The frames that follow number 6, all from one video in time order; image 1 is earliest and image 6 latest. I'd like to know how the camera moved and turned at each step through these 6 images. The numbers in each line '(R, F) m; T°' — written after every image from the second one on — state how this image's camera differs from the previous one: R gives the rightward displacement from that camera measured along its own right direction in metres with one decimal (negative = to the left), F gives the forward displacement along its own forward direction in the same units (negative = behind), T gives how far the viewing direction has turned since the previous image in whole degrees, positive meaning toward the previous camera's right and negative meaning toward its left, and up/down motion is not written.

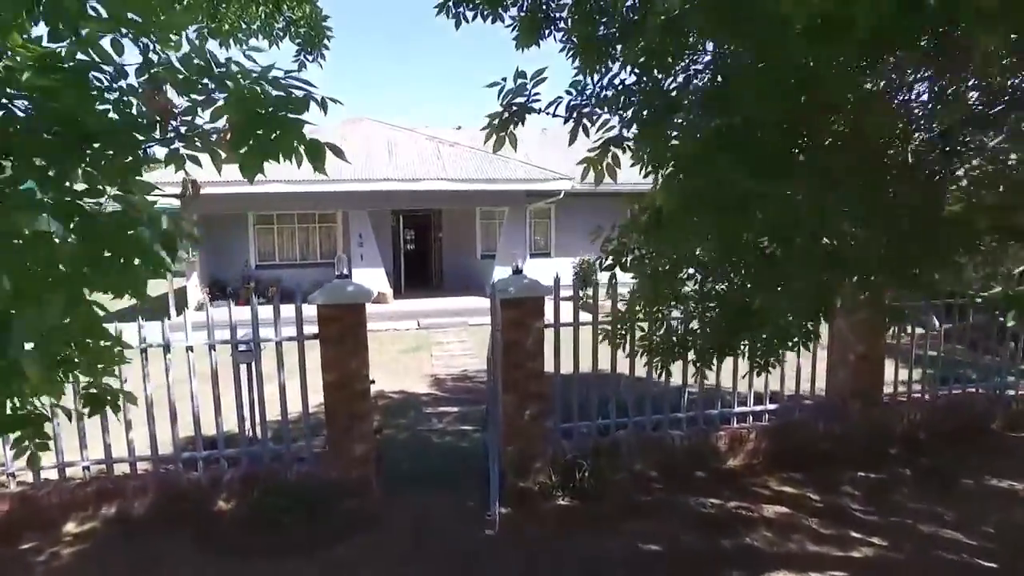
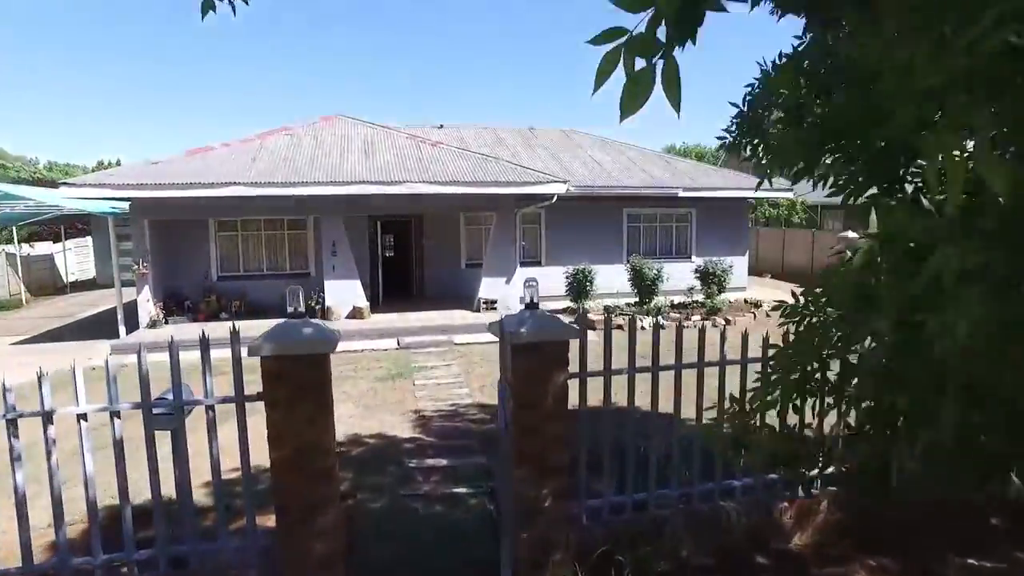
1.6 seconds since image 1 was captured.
(-0.2, +1.1) m; +2°
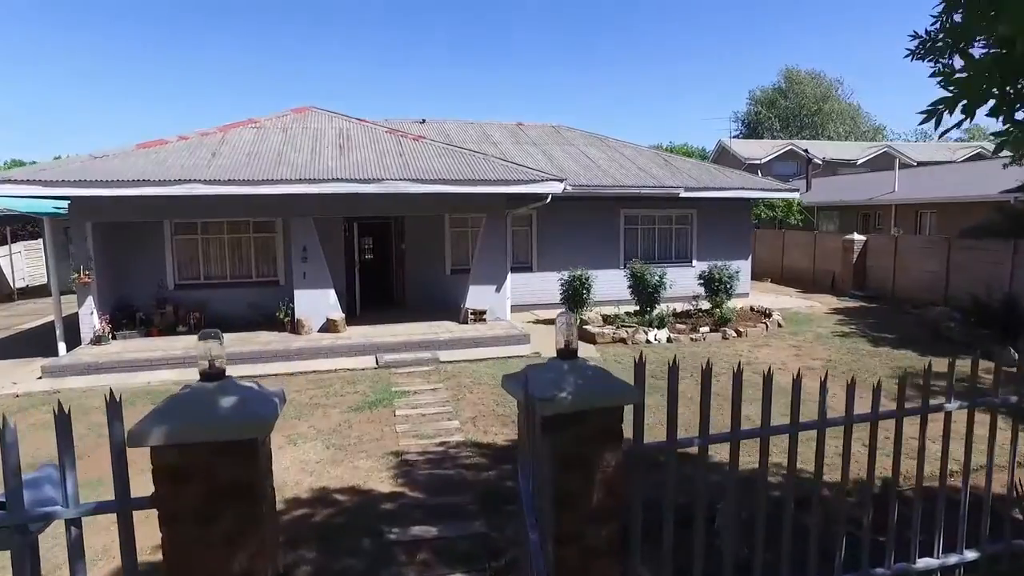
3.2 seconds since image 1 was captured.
(-0.2, +1.1) m; +2°
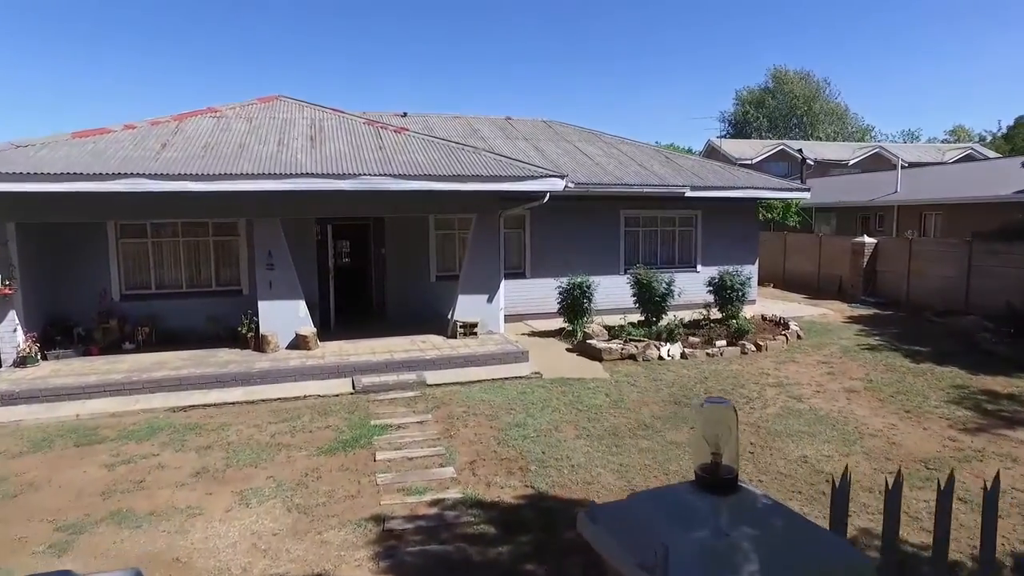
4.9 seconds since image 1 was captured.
(-0.2, +1.2) m; +2°
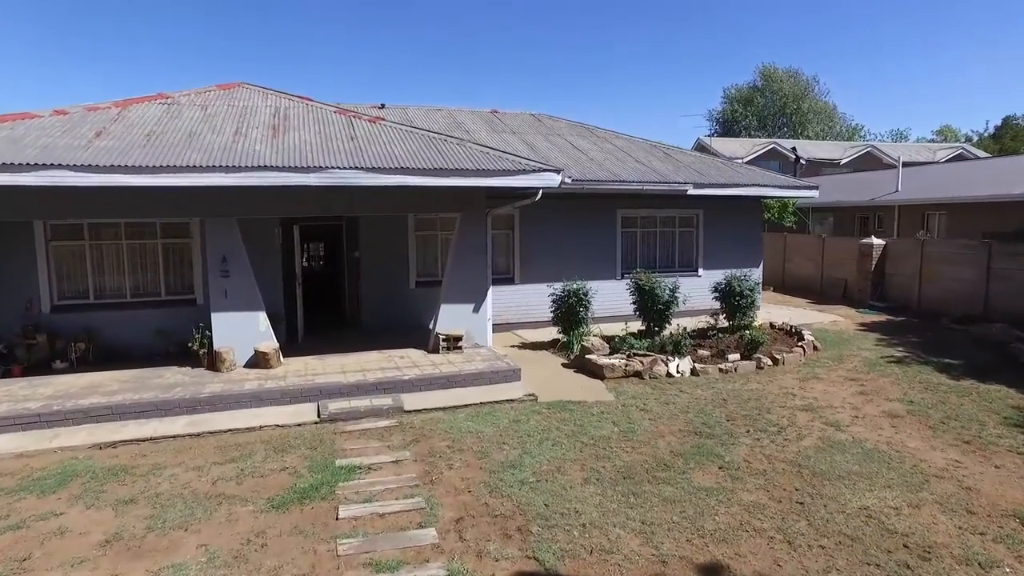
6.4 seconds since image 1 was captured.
(-0.1, +1.1) m; +1°
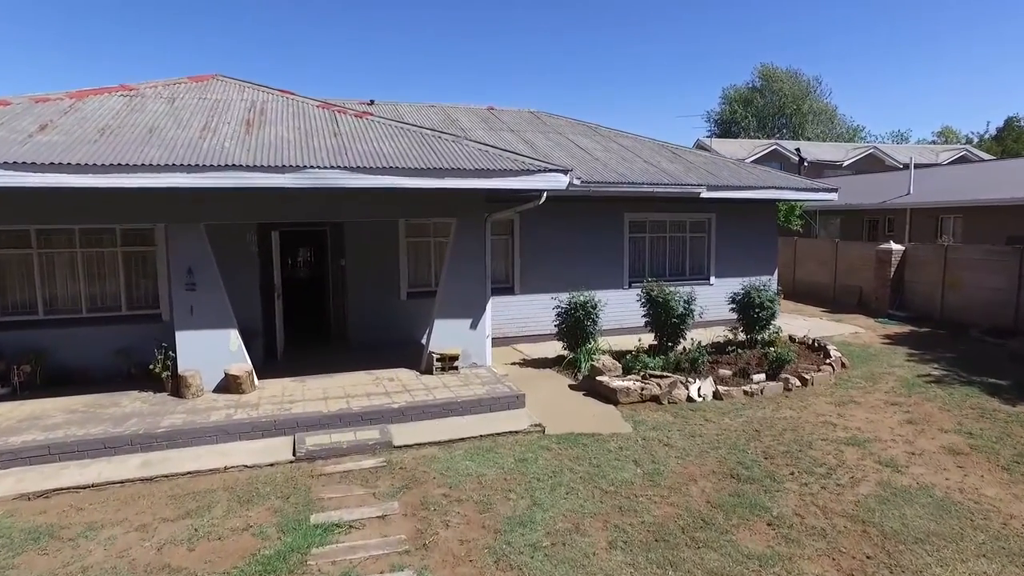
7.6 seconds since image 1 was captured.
(-0.1, +0.9) m; +1°
